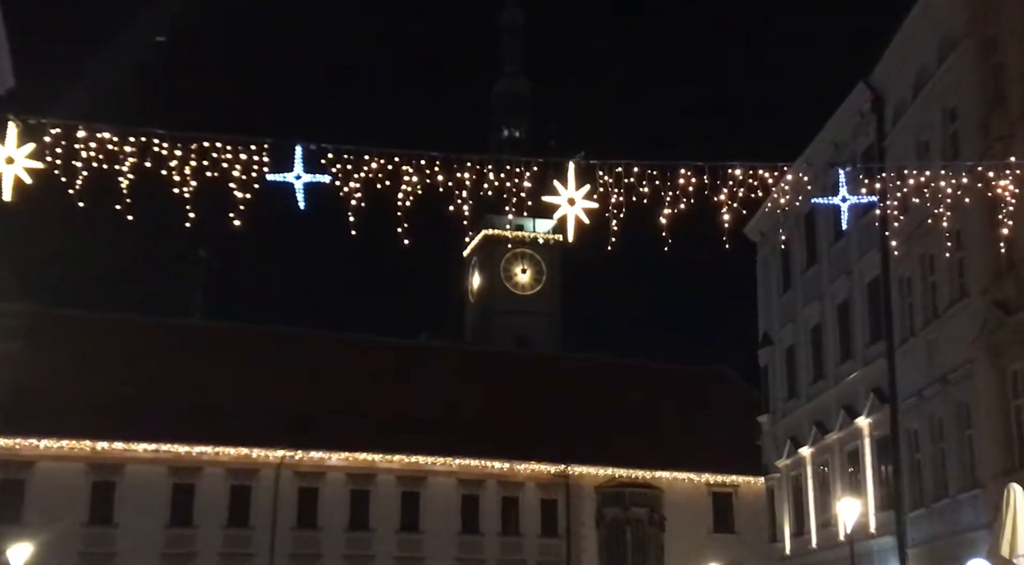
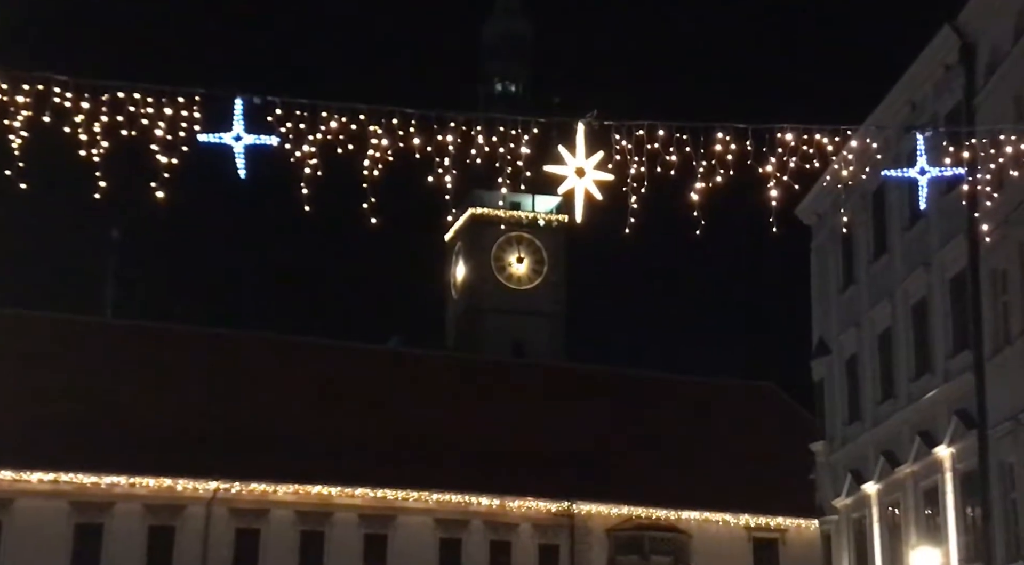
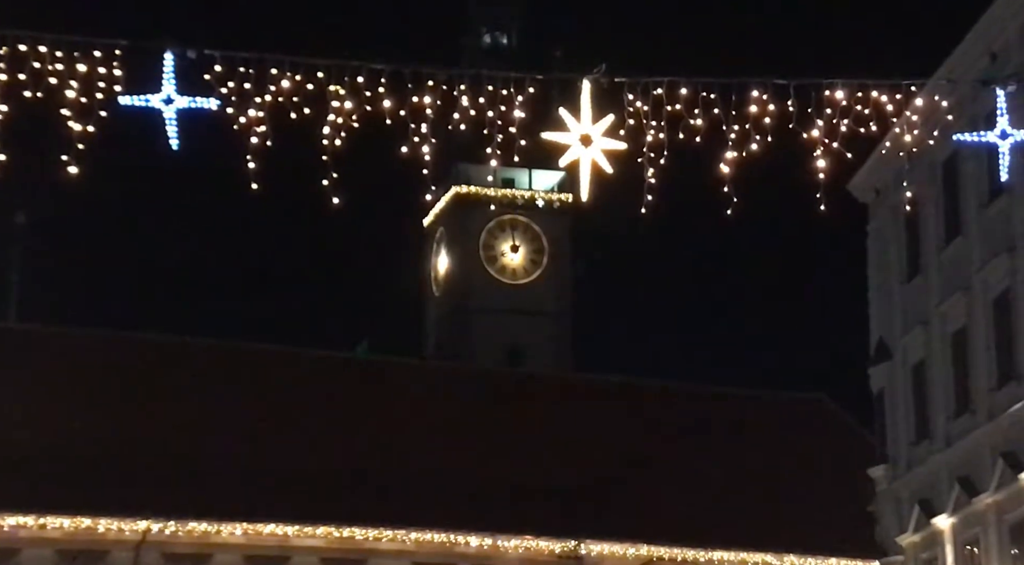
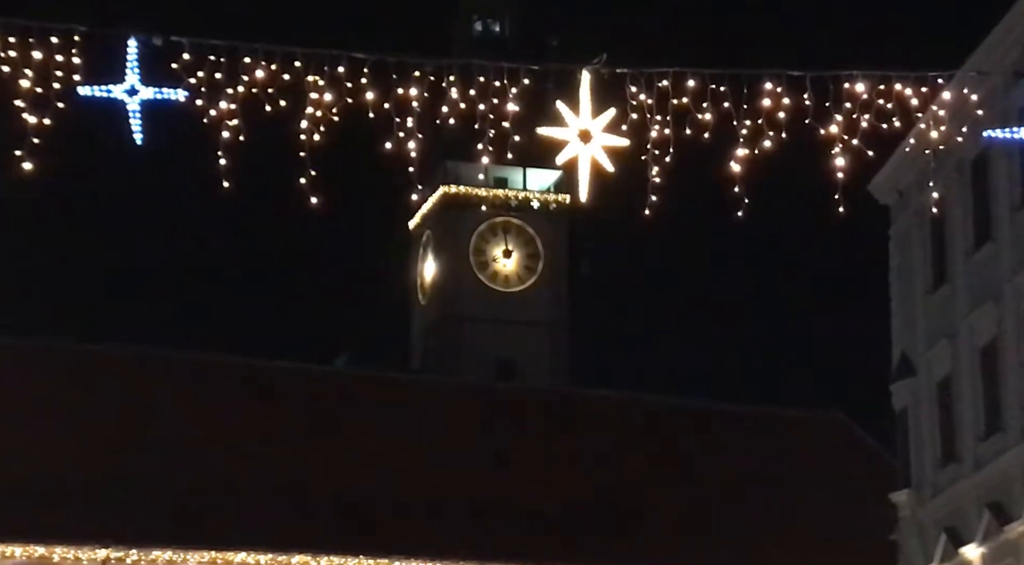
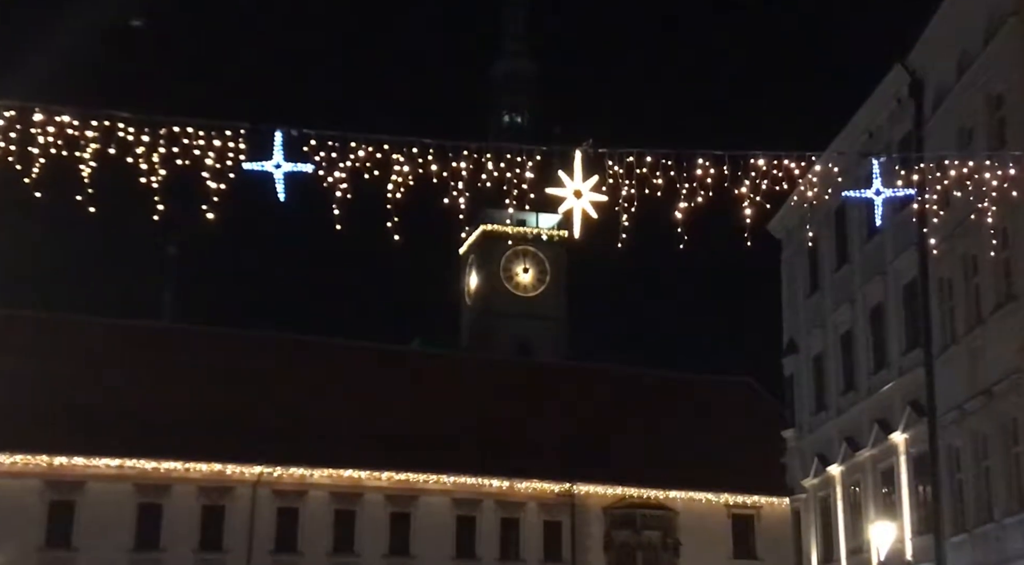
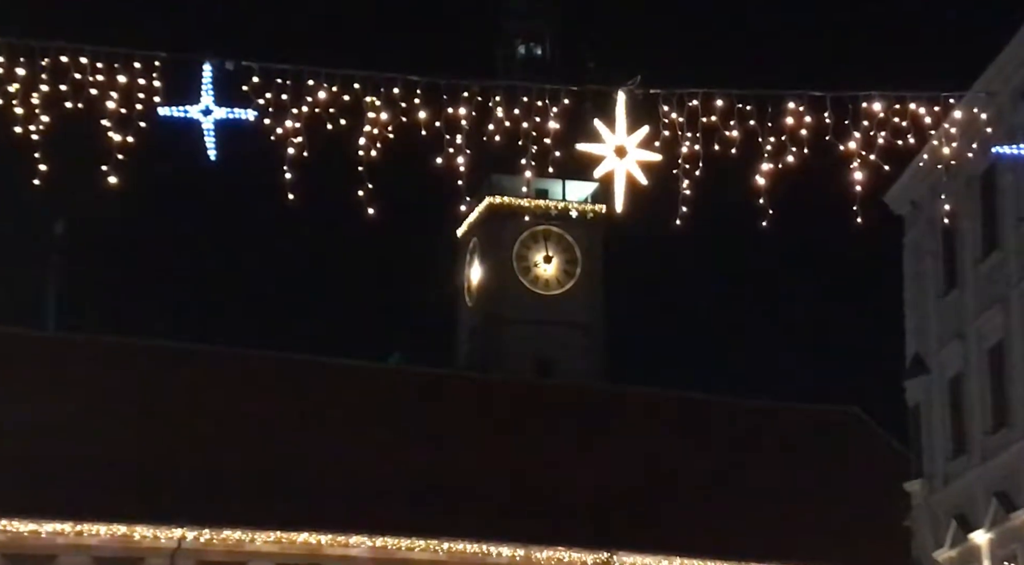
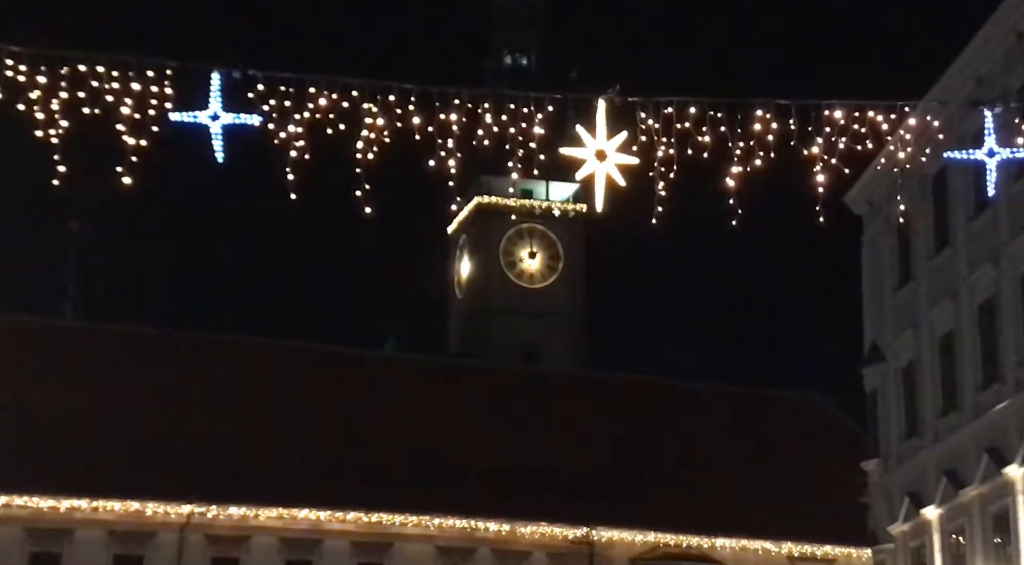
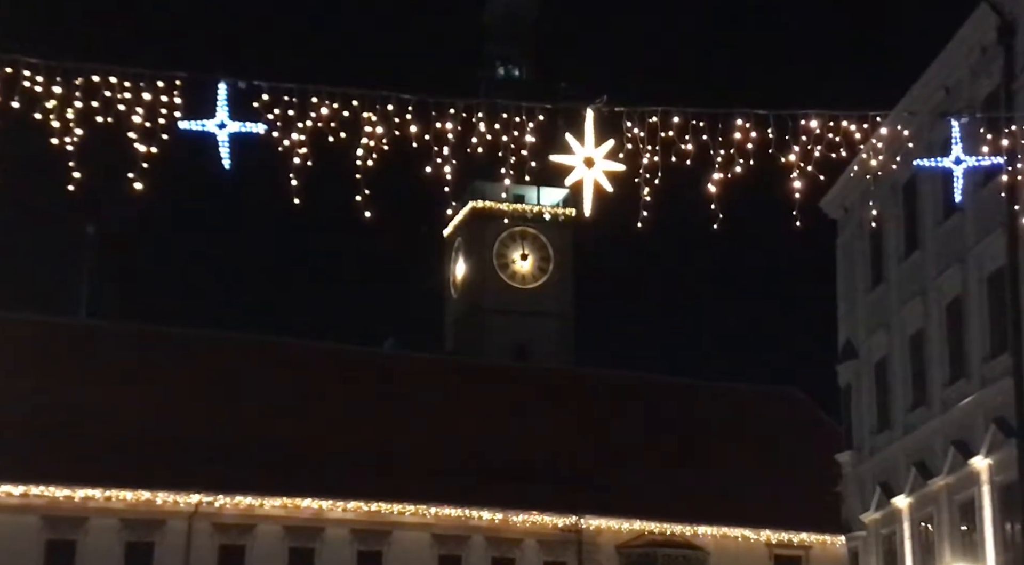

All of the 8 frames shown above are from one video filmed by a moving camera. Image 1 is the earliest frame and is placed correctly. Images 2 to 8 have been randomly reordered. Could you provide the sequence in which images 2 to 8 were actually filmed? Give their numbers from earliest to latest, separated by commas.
5, 2, 8, 7, 6, 3, 4
